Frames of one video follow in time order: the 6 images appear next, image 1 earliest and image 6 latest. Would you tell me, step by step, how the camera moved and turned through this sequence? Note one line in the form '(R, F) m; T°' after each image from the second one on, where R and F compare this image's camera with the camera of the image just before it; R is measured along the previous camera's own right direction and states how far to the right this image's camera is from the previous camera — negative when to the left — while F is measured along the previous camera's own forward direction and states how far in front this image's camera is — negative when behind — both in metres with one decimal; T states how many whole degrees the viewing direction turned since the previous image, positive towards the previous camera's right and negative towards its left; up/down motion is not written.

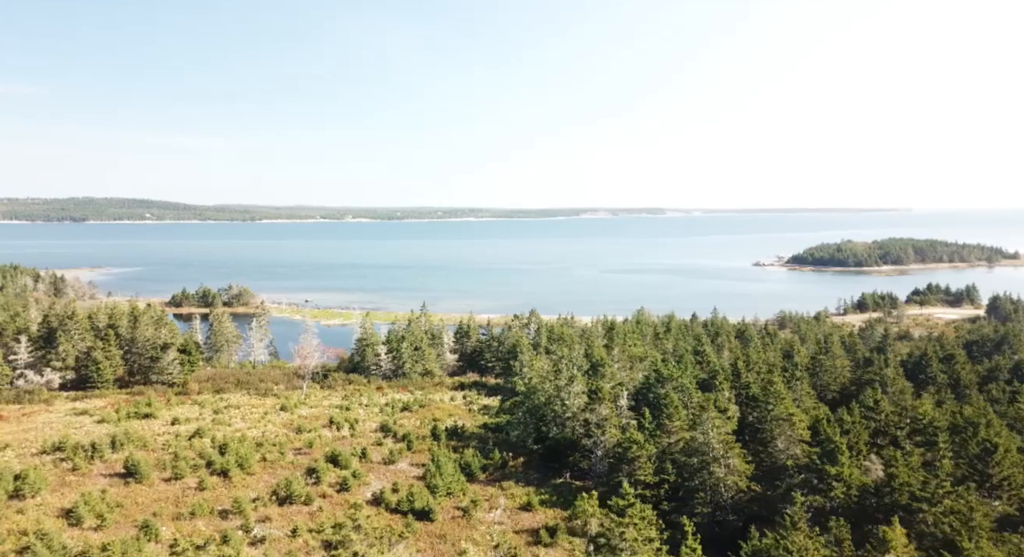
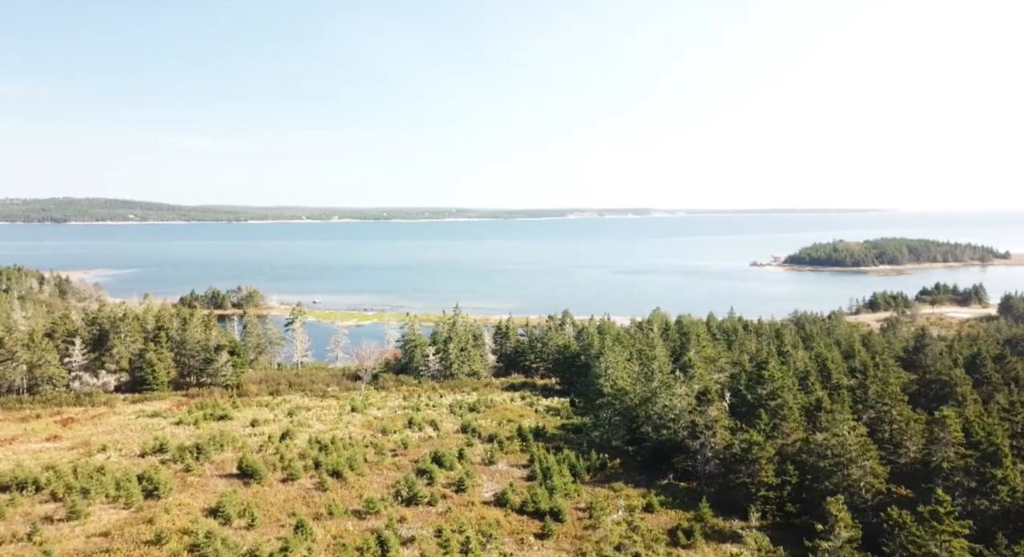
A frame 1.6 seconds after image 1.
(-4.7, -0.2) m; -1°
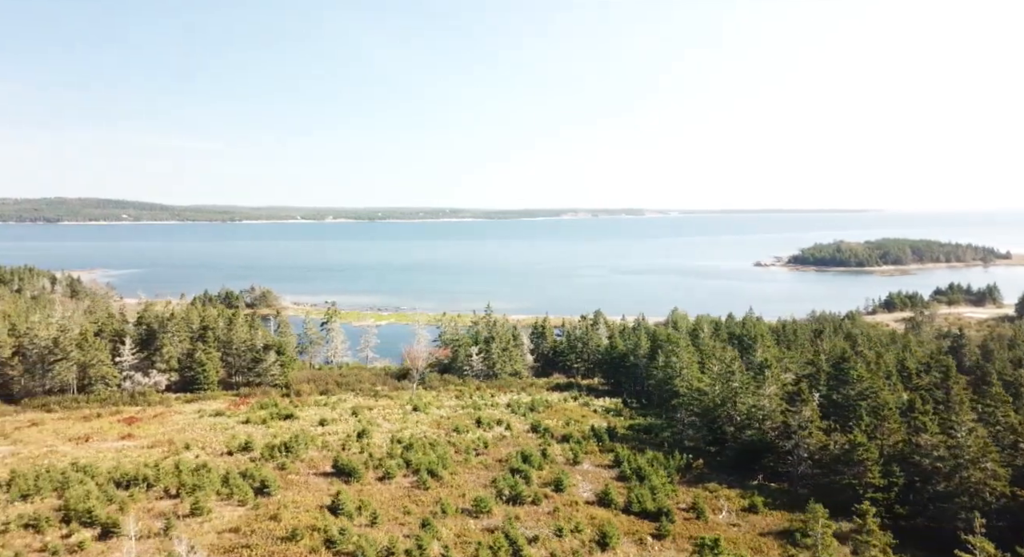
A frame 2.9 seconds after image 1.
(-3.8, -0.1) m; -1°
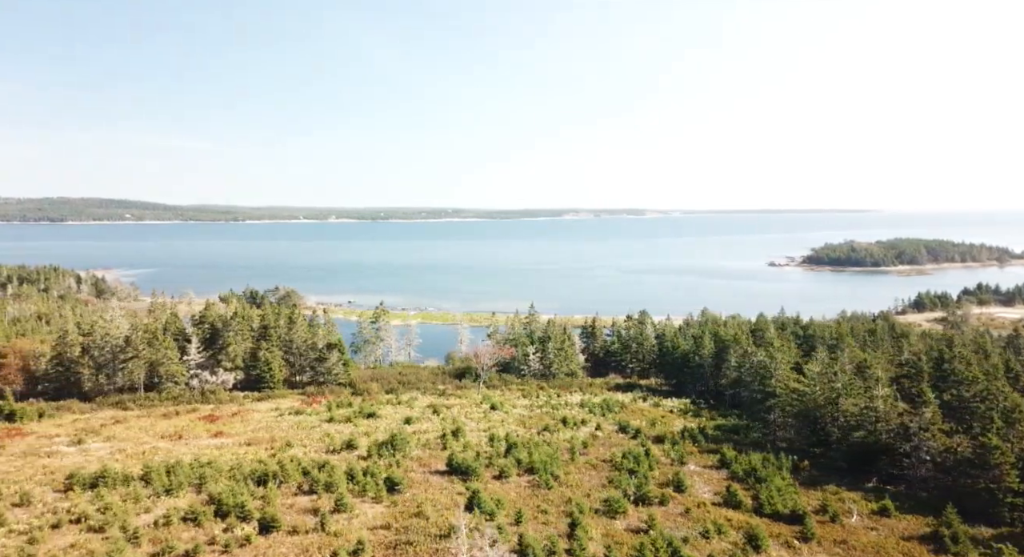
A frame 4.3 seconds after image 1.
(-4.3, -0.1) m; -2°
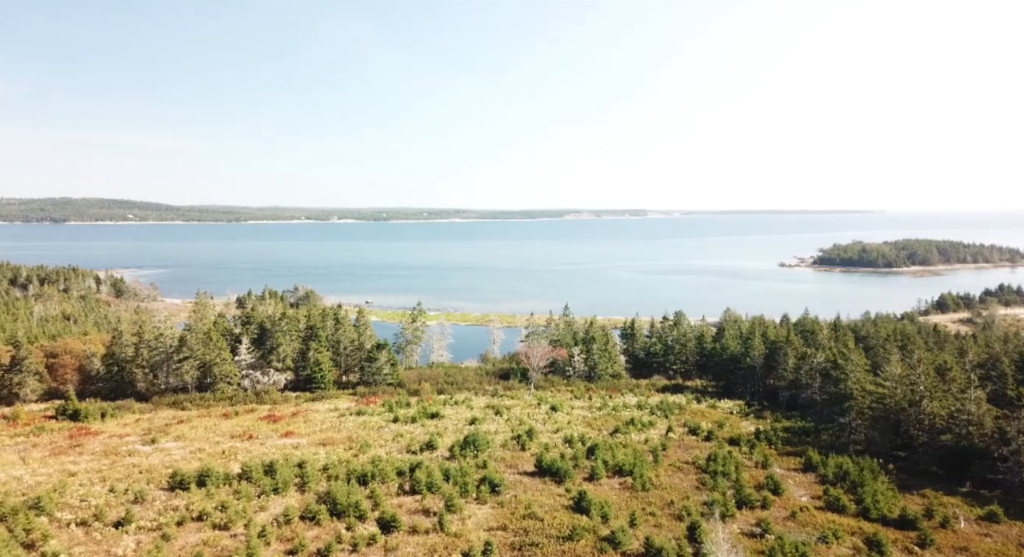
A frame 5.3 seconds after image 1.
(-3.5, -0.1) m; -1°
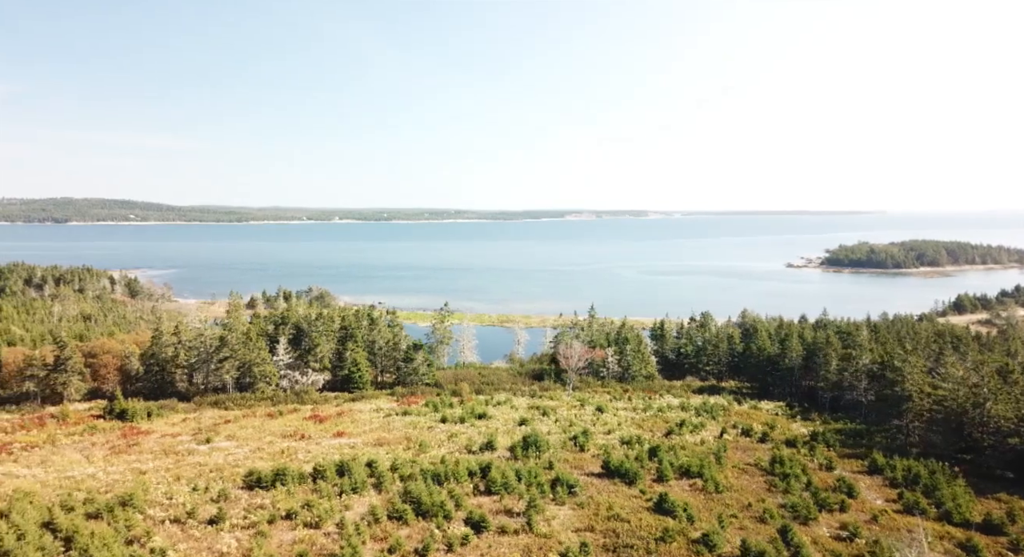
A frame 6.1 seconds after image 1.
(-2.6, -0.2) m; -1°
